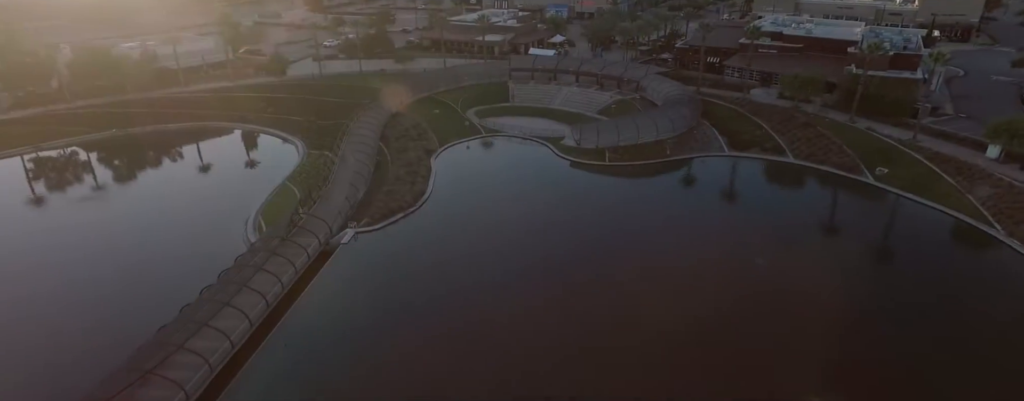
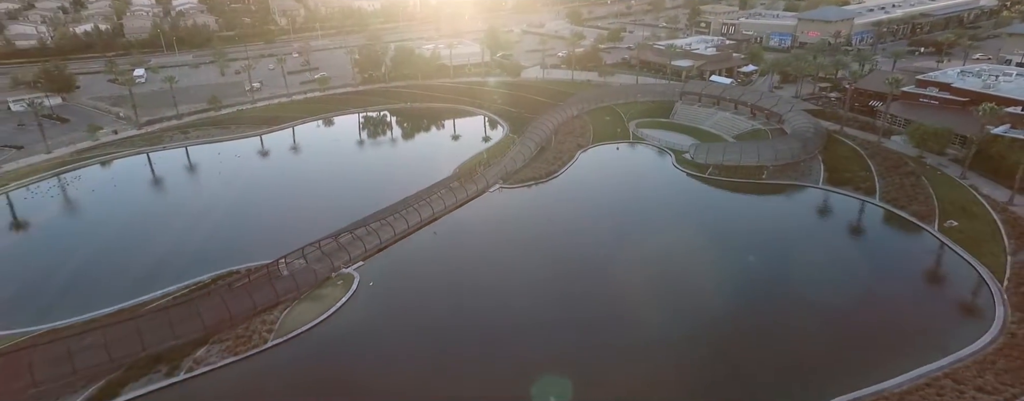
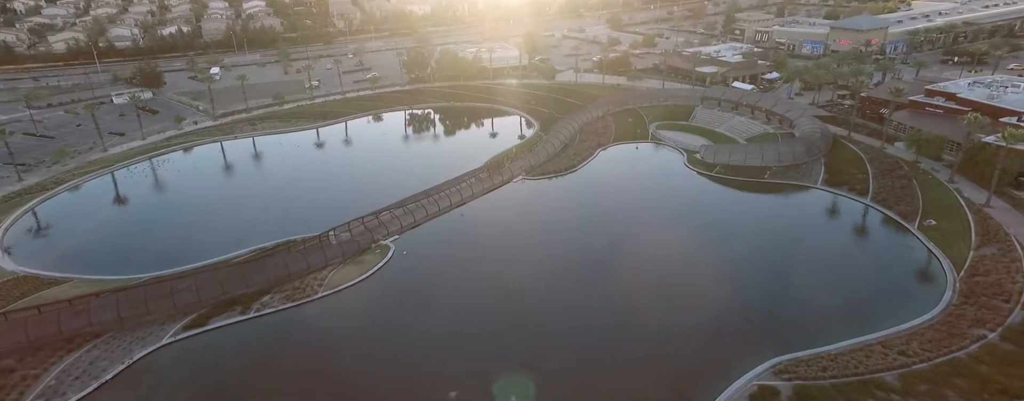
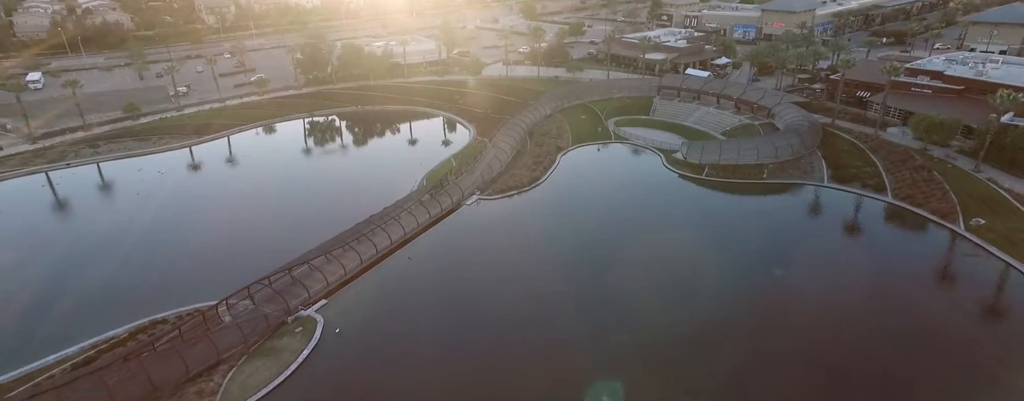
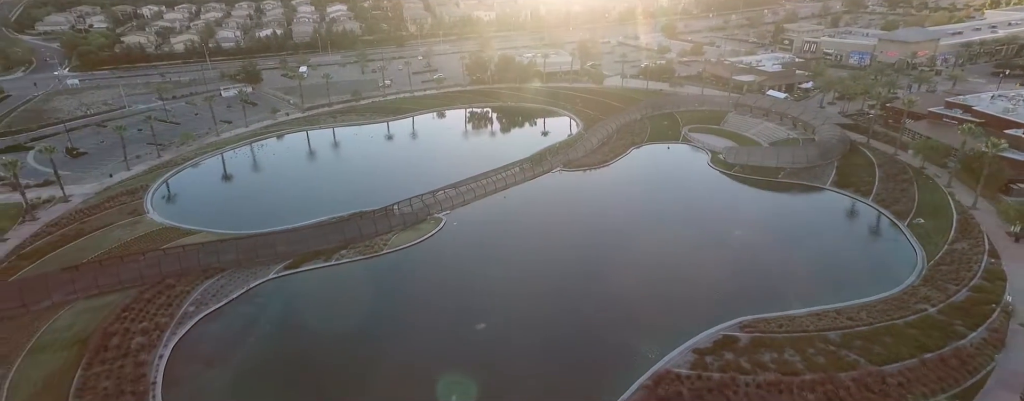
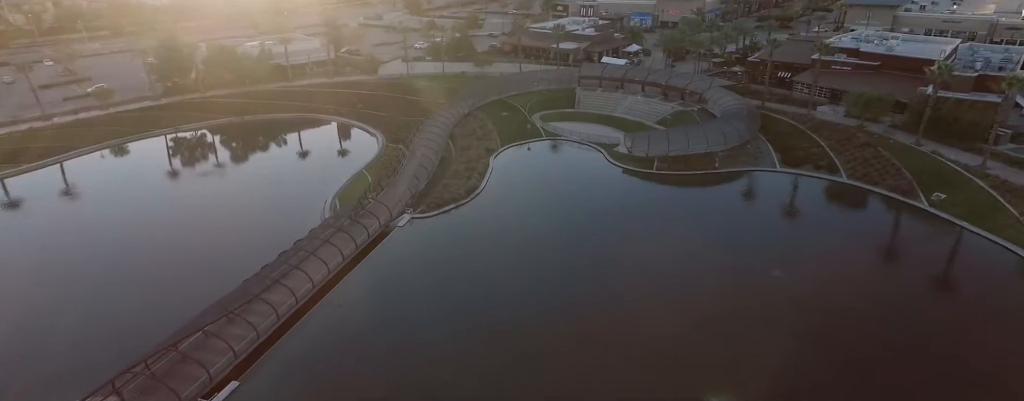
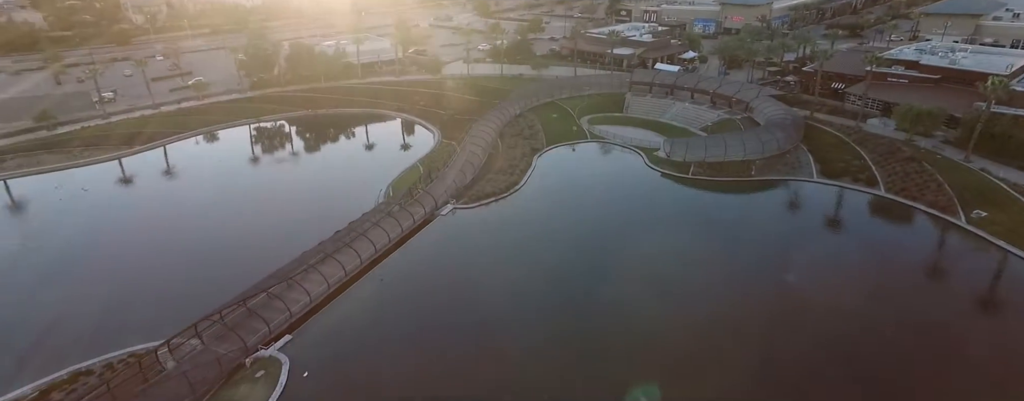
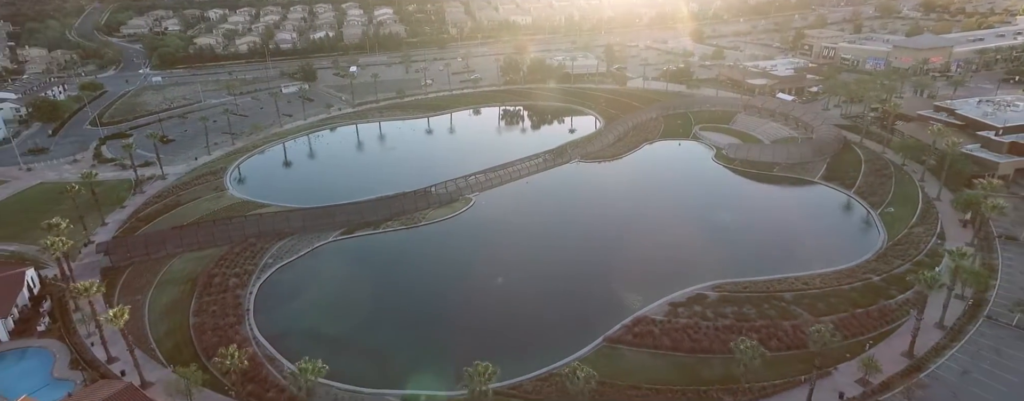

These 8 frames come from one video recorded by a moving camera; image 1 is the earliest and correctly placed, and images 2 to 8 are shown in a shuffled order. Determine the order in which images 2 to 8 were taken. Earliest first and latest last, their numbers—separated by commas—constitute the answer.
6, 7, 4, 2, 3, 5, 8
